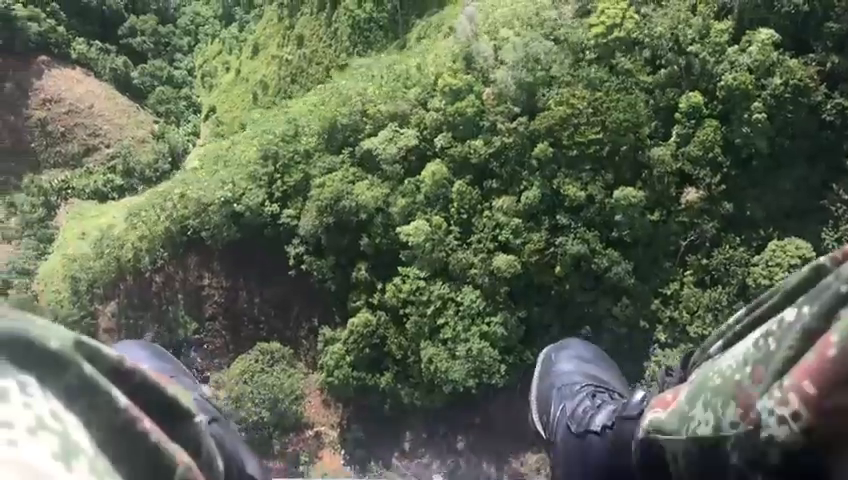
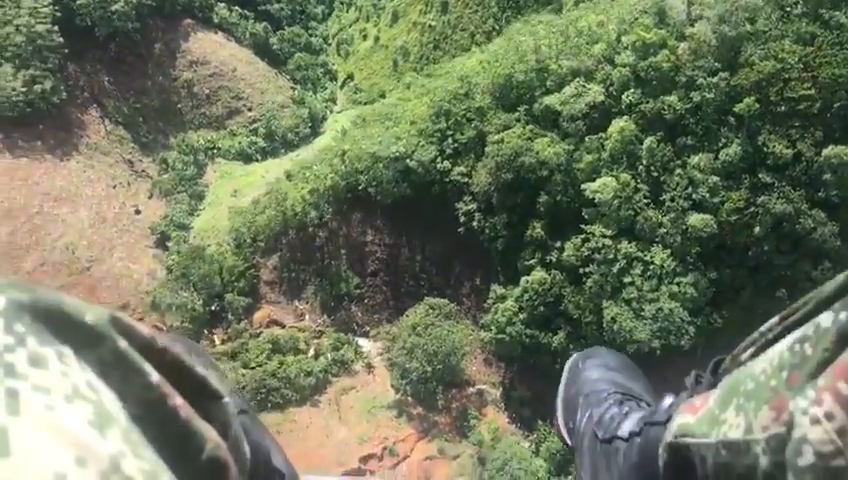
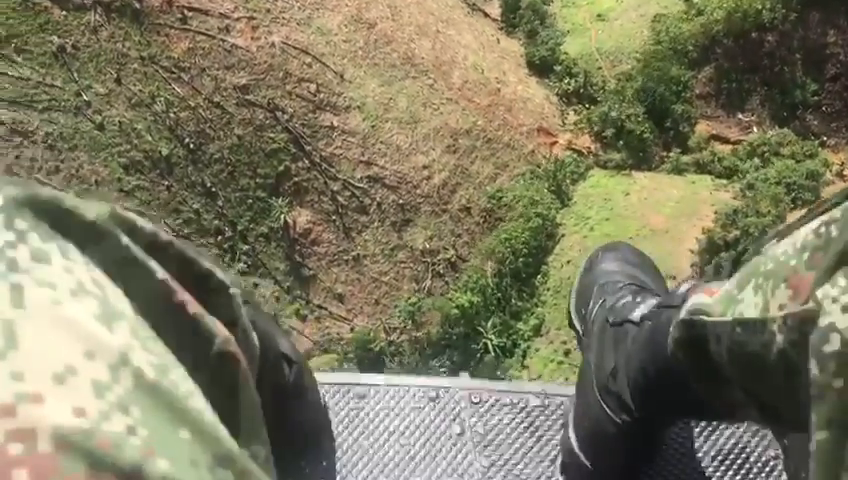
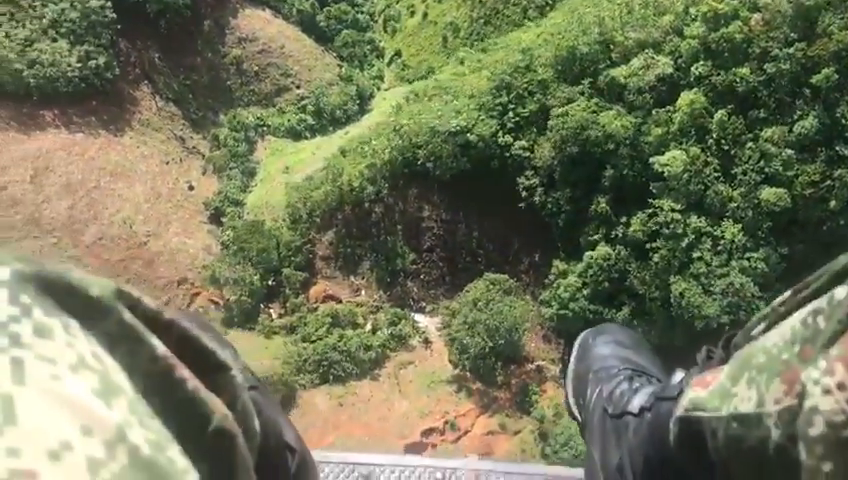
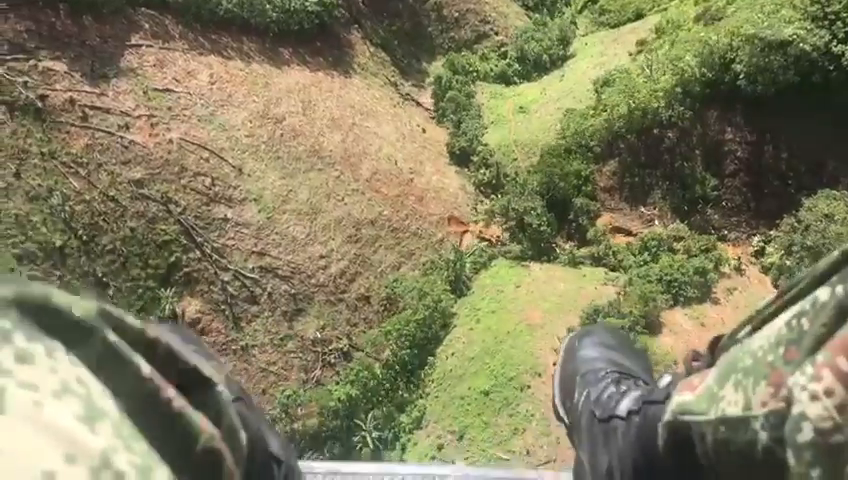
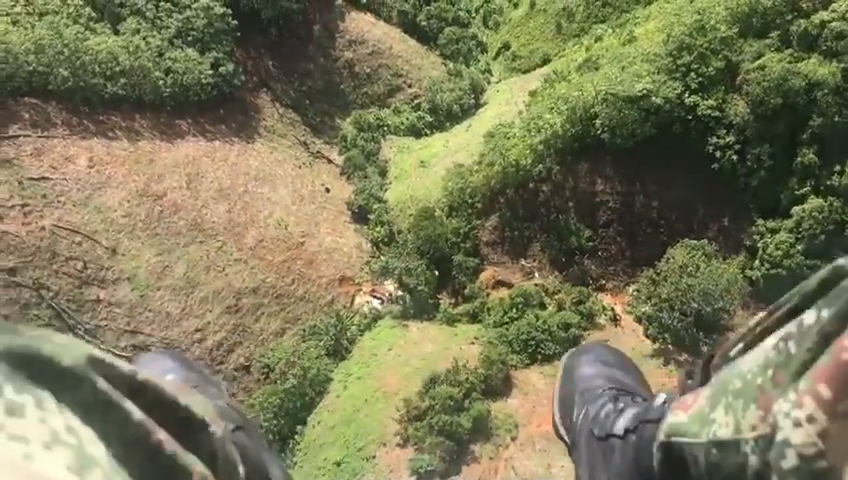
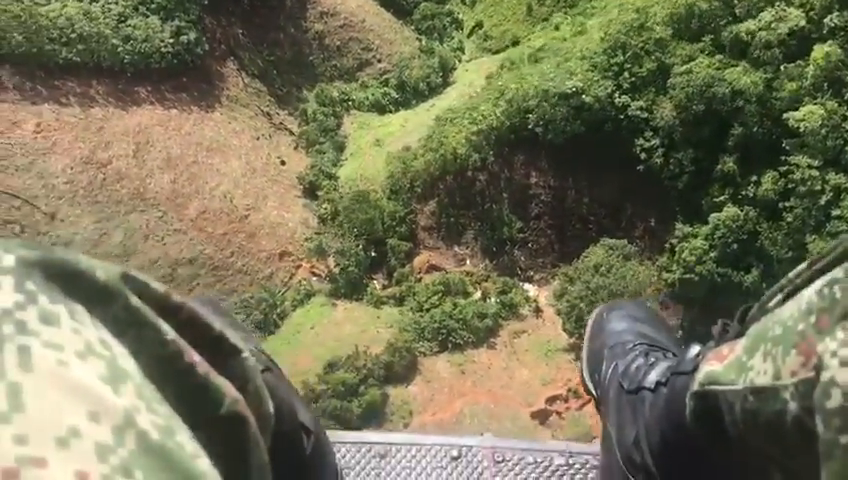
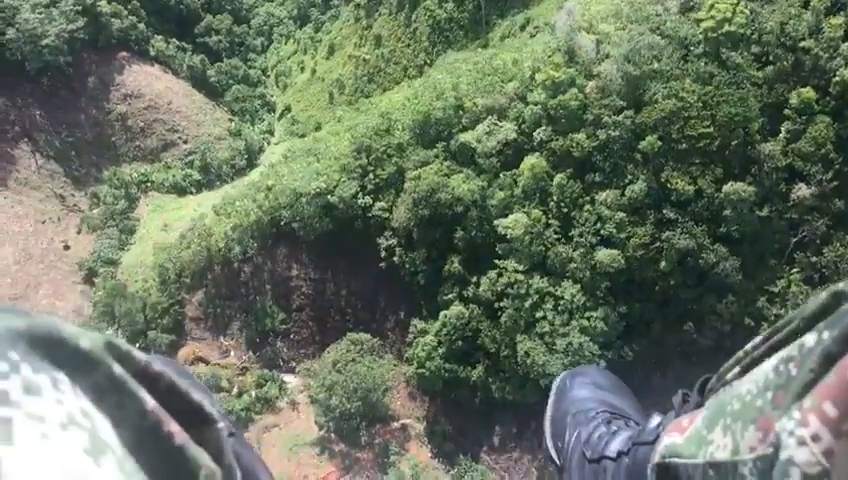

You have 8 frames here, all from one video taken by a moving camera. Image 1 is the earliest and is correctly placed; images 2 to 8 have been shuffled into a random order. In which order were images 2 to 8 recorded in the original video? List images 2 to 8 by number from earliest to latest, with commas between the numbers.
8, 2, 4, 7, 6, 5, 3
